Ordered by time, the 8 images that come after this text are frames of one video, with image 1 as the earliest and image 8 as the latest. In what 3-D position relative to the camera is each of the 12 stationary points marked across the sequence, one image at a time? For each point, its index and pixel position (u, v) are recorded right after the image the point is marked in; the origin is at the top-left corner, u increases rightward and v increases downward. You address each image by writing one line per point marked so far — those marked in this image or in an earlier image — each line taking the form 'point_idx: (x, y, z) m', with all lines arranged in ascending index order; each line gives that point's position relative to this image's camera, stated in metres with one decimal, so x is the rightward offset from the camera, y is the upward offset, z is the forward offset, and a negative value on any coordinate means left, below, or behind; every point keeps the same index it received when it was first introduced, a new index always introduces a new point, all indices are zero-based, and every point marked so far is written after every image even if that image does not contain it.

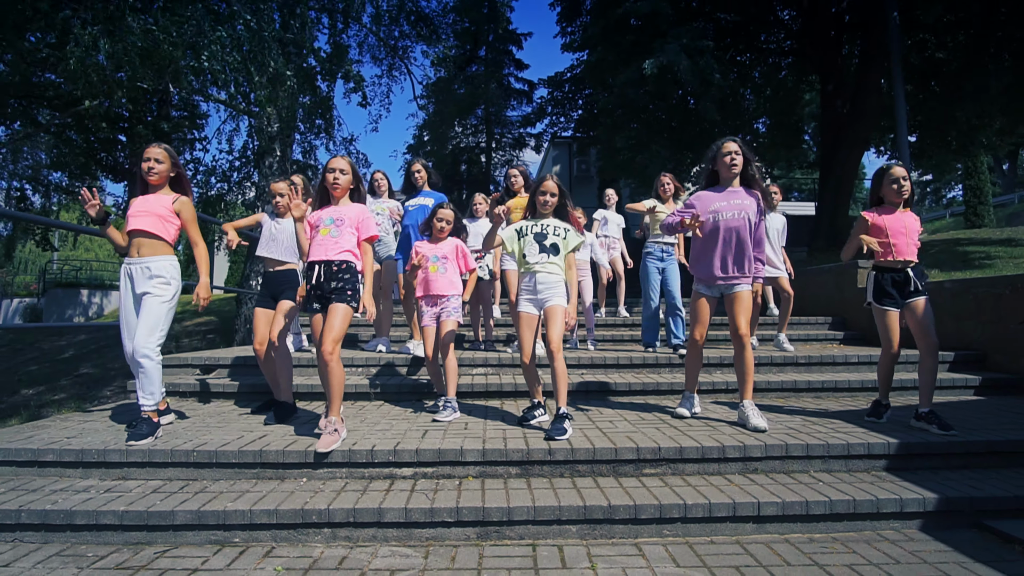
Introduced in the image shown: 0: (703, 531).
0: (+1.1, -1.4, +3.3) m
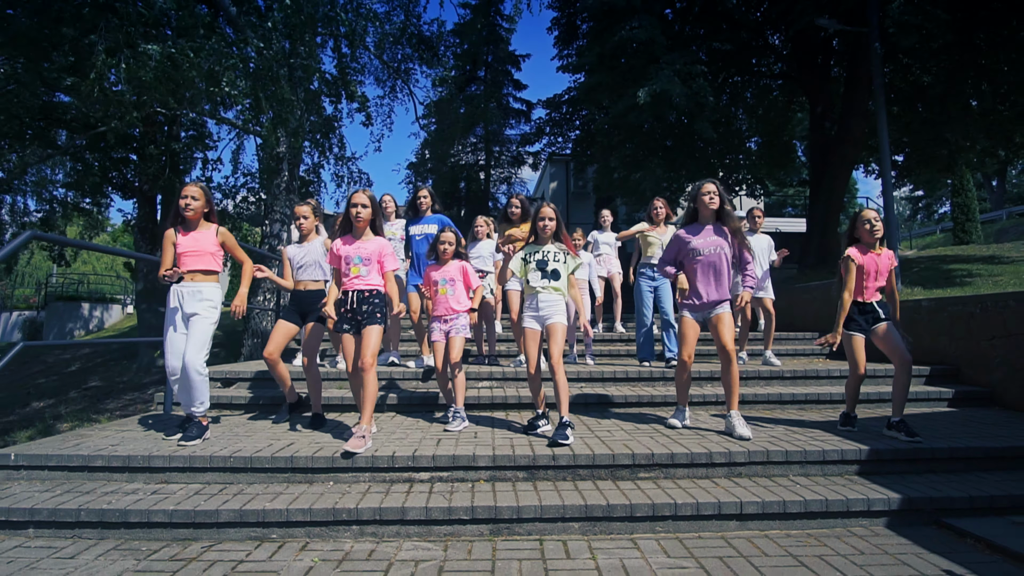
0: (+1.2, -1.6, +3.6) m
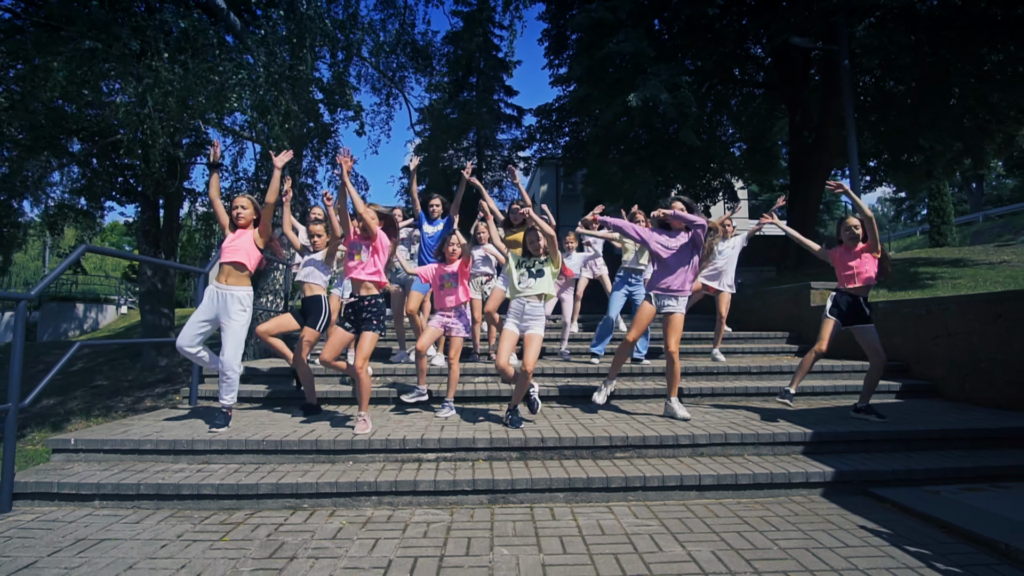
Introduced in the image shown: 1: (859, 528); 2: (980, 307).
0: (+1.1, -1.6, +4.3) m
1: (+2.4, -1.6, +3.8) m
2: (+5.6, -0.2, +6.6) m
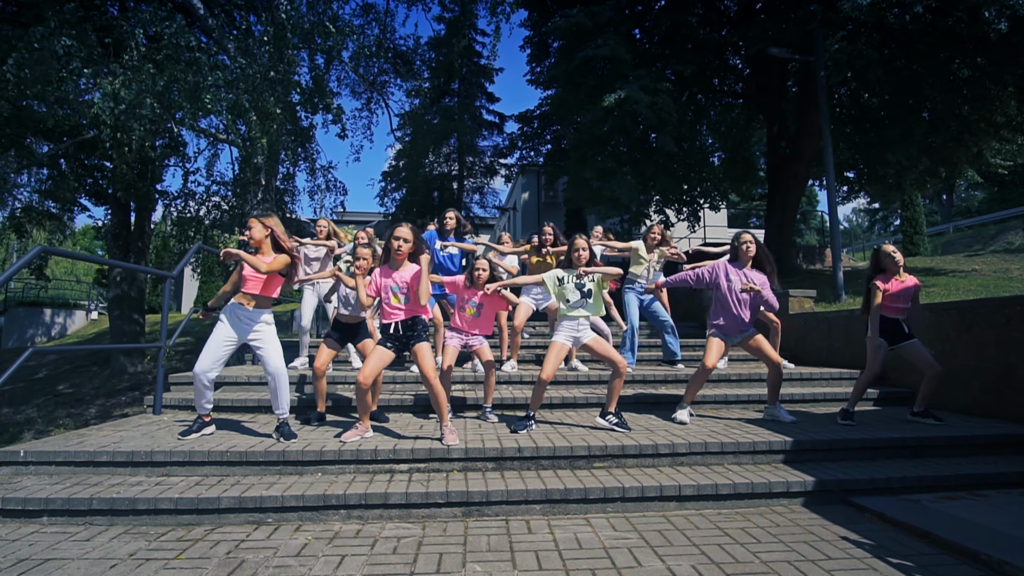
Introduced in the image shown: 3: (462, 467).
0: (+0.9, -1.7, +4.2) m
1: (+2.2, -1.7, +3.8) m
2: (+5.3, -0.3, +6.7) m
3: (-0.4, -1.5, +4.6) m
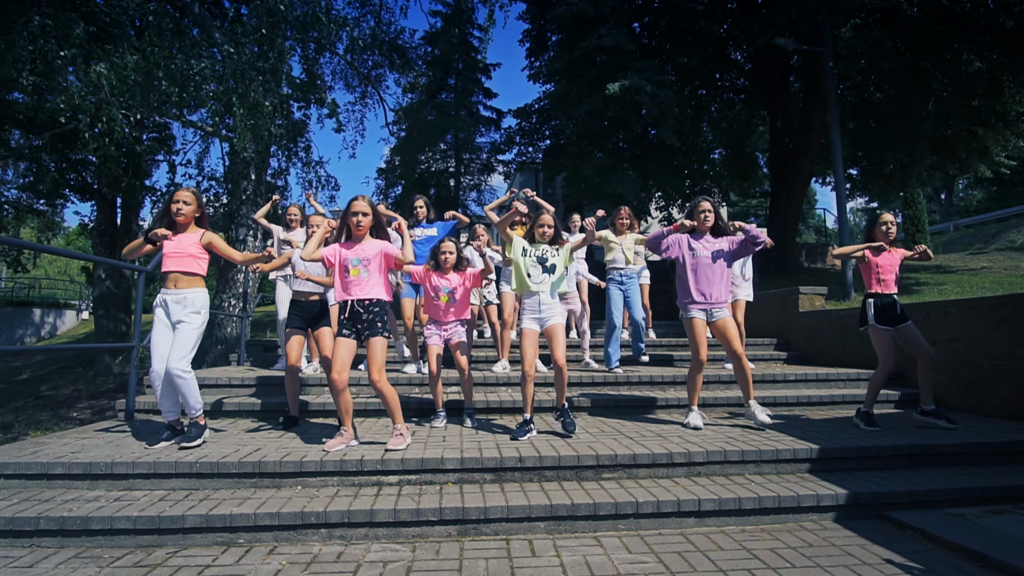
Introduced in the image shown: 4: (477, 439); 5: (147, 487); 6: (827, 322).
0: (+1.0, -1.6, +3.8) m
1: (+2.2, -1.6, +3.3) m
2: (+5.3, -0.3, +6.3) m
3: (-0.4, -1.4, +4.1) m
4: (-0.3, -1.3, +4.8) m
5: (-2.6, -1.4, +4.0) m
6: (+5.0, -0.5, +8.9) m
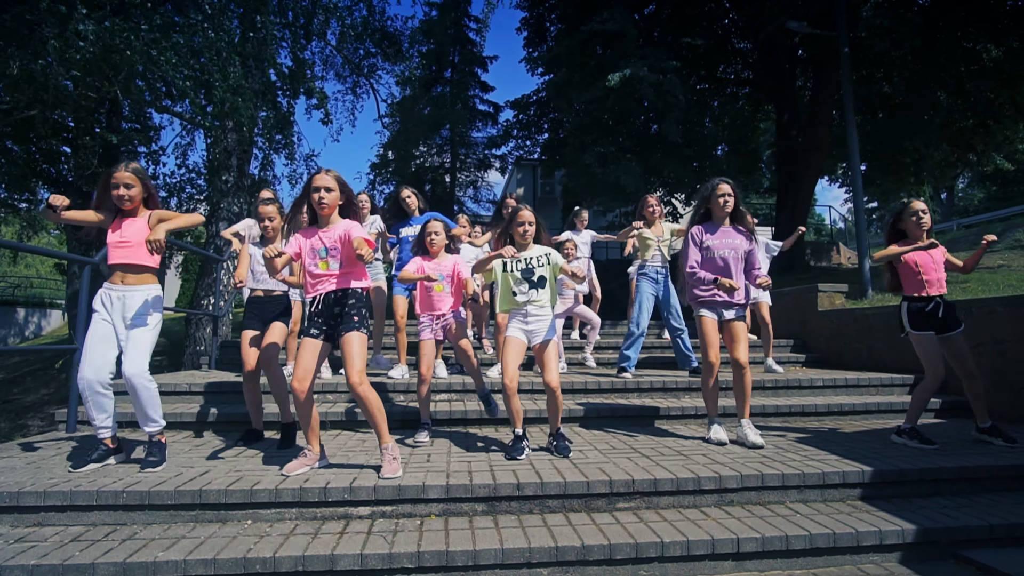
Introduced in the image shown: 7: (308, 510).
0: (+0.9, -1.6, +3.1) m
1: (+2.2, -1.6, +2.6) m
2: (+5.3, -0.2, +5.6) m
3: (-0.4, -1.4, +3.4) m
4: (-0.3, -1.3, +4.1) m
5: (-2.6, -1.4, +3.3) m
6: (+4.9, -0.5, +8.2) m
7: (-1.2, -1.3, +3.4) m
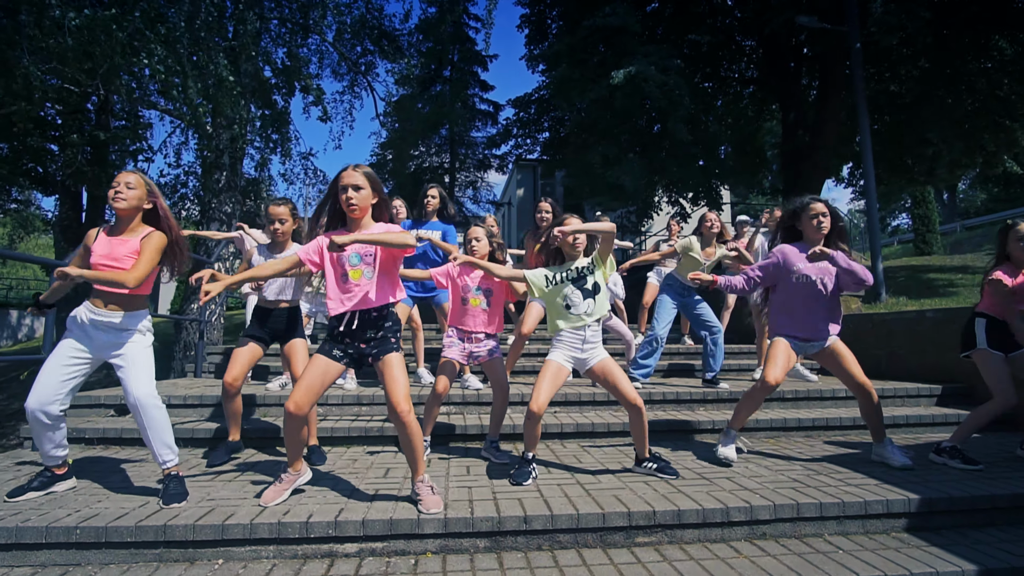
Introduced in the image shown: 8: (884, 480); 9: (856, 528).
0: (+1.0, -1.6, +2.7) m
1: (+2.2, -1.6, +2.2) m
2: (+5.3, -0.3, +5.2) m
3: (-0.4, -1.4, +3.0) m
4: (-0.3, -1.3, +3.7) m
5: (-2.6, -1.4, +2.9) m
6: (+5.0, -0.5, +7.8) m
7: (-1.2, -1.4, +3.0) m
8: (+2.5, -1.3, +3.8) m
9: (+2.1, -1.4, +3.3) m
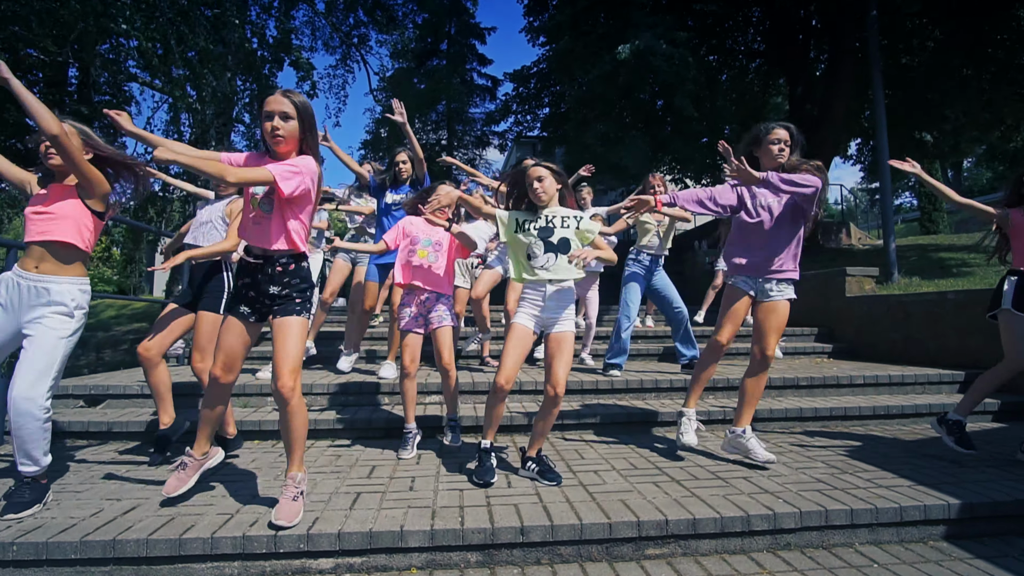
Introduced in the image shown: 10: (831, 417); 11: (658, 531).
0: (+0.9, -1.5, +2.4) m
1: (+2.2, -1.6, +1.9) m
2: (+5.3, -0.1, +4.8) m
3: (-0.4, -1.3, +2.7) m
4: (-0.3, -1.2, +3.3) m
5: (-2.6, -1.3, +2.5) m
6: (+4.9, -0.3, +7.5) m
7: (-1.2, -1.3, +2.6) m
8: (+2.5, -1.2, +3.4) m
9: (+2.0, -1.3, +3.0) m
10: (+2.9, -1.2, +5.1) m
11: (+0.7, -1.2, +2.8) m
